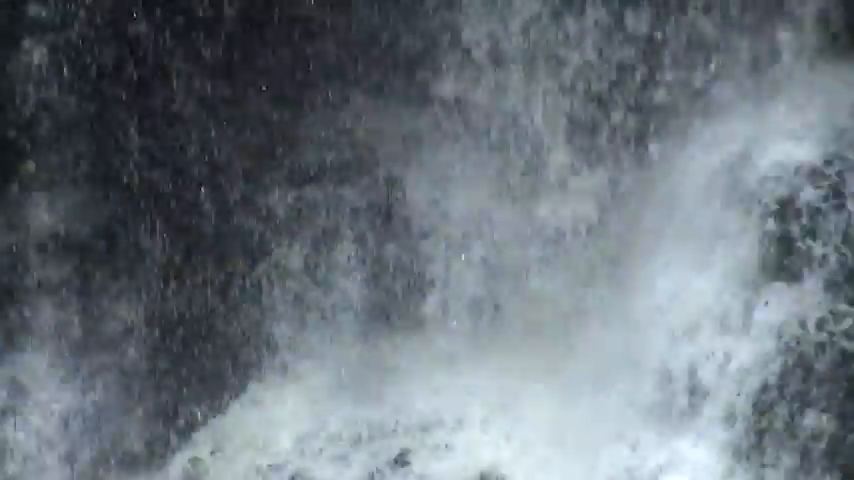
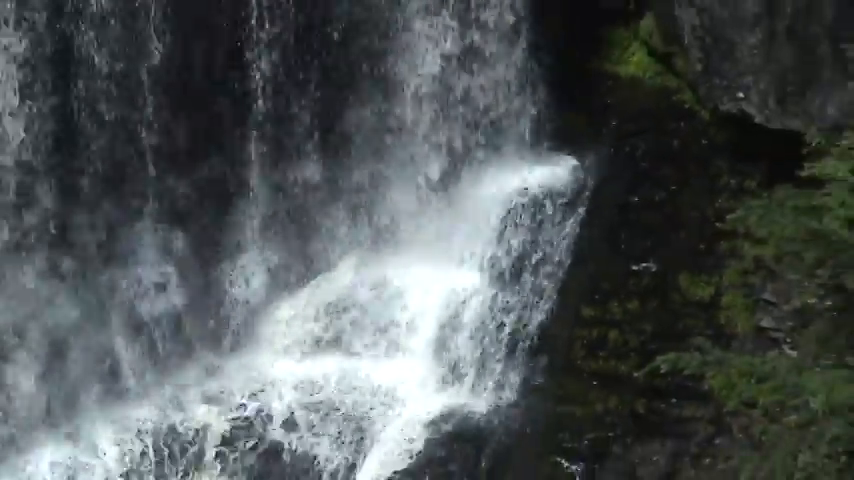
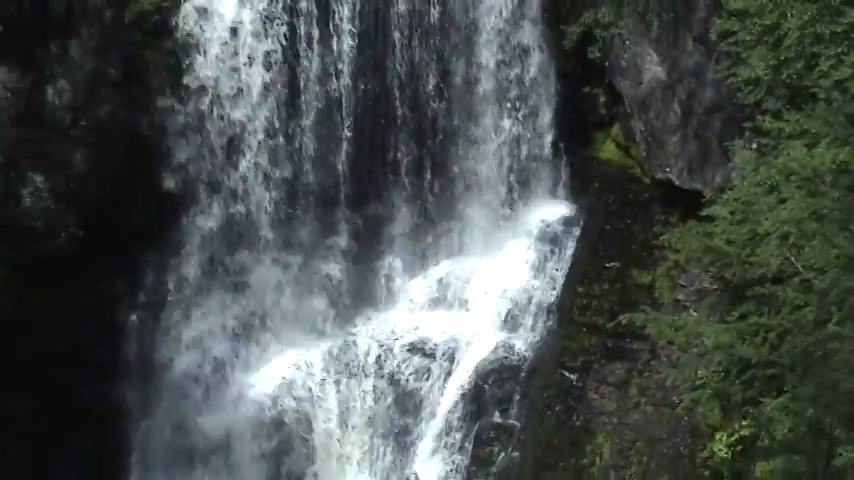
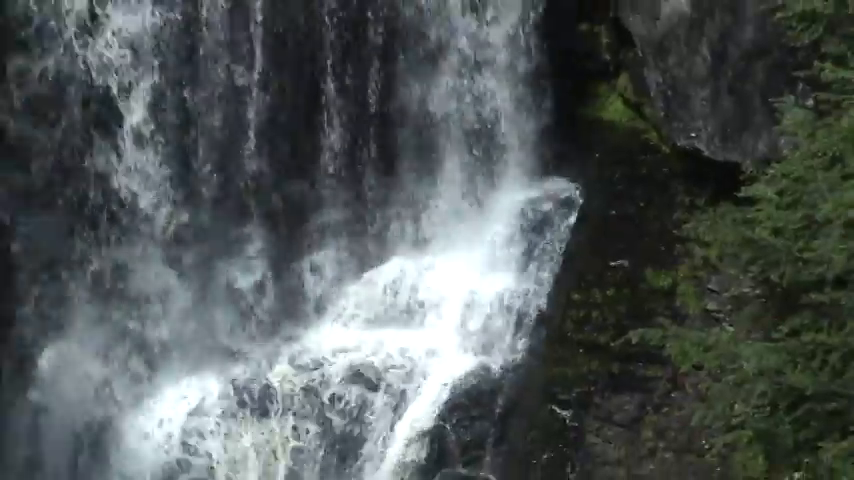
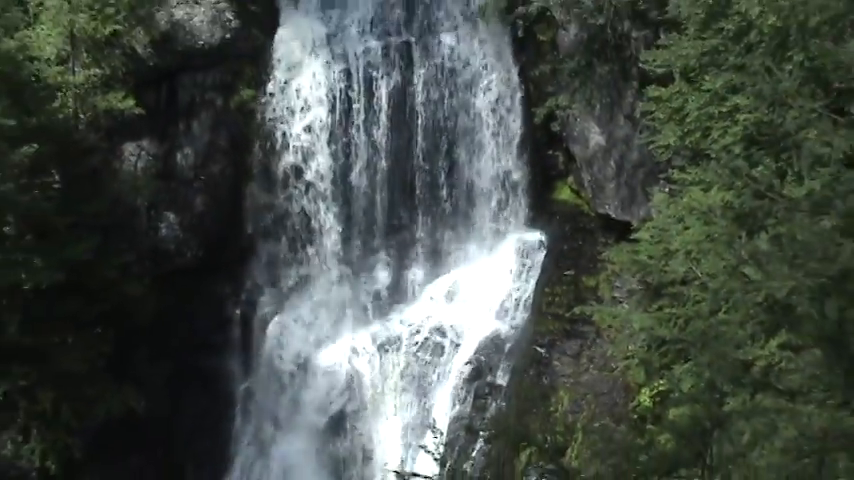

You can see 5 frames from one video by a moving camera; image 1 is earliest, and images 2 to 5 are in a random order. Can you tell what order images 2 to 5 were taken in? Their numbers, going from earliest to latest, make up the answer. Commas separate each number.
2, 4, 3, 5
